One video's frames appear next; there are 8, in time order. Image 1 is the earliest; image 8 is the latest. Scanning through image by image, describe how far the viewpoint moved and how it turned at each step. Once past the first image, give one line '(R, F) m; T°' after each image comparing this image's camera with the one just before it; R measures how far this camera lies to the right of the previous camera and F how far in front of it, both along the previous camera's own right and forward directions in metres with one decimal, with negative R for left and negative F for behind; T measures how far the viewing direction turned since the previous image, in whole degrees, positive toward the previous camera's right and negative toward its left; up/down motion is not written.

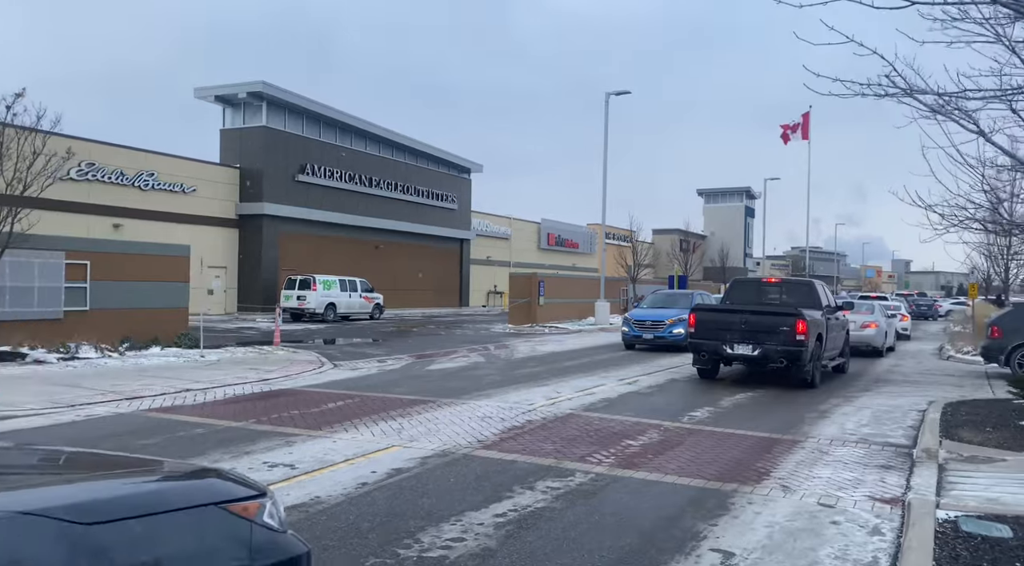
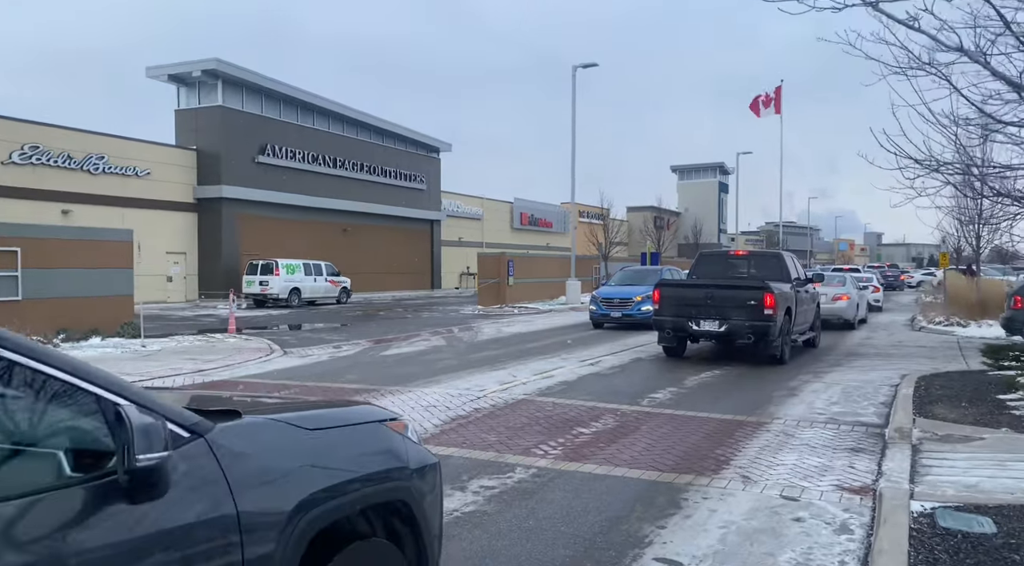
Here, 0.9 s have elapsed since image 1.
(+0.4, +0.7) m; +2°
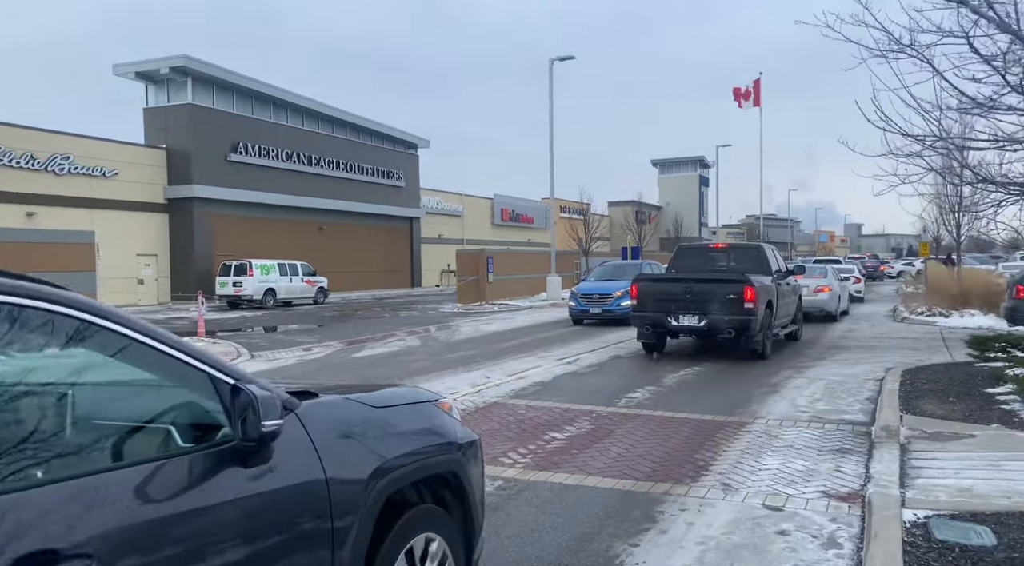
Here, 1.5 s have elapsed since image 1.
(+0.2, +0.4) m; +1°
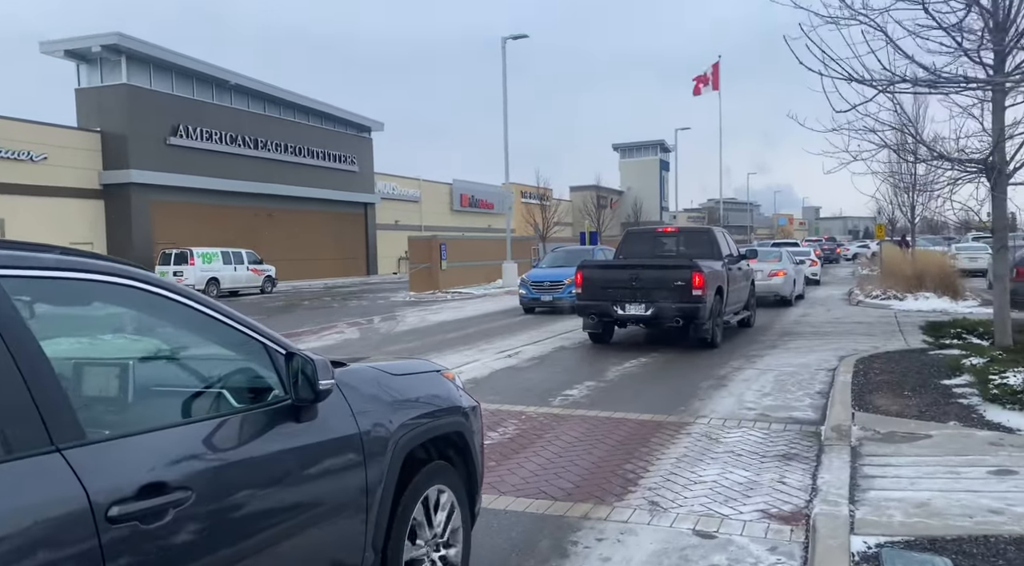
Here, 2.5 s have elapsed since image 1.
(+0.4, +0.8) m; +3°
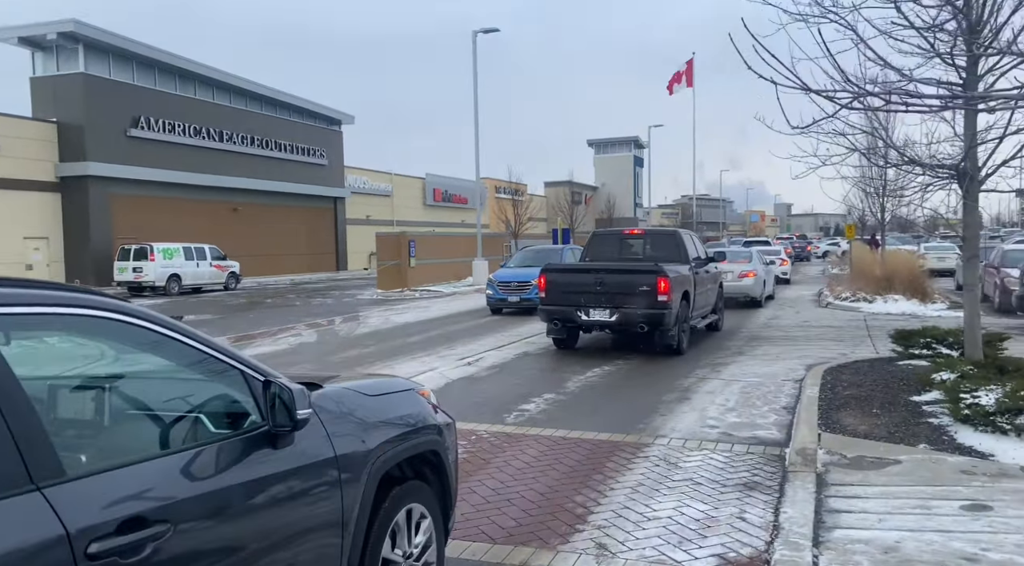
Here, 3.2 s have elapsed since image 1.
(+0.2, +0.4) m; +2°
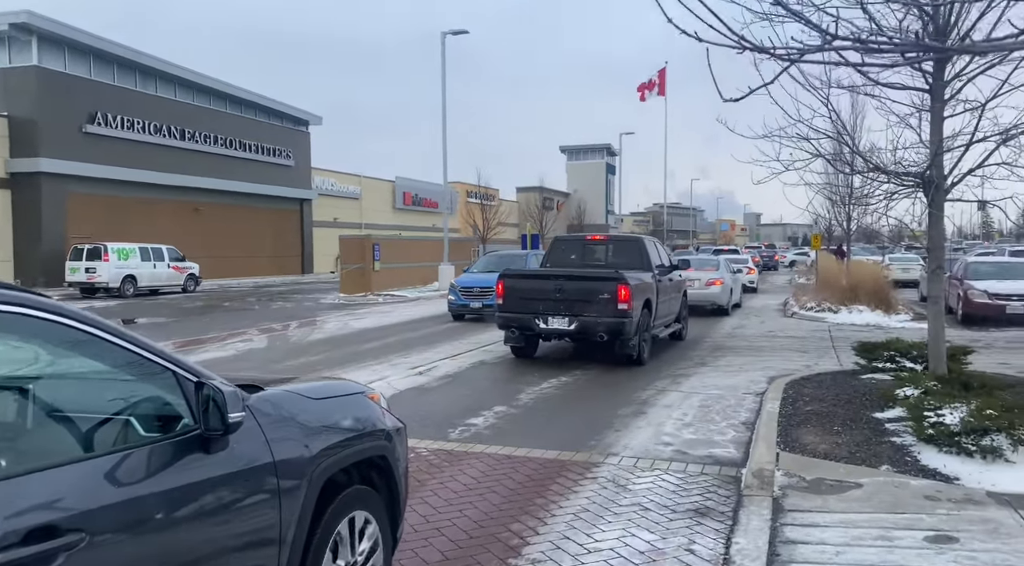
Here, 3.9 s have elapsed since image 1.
(+0.2, +0.4) m; +2°
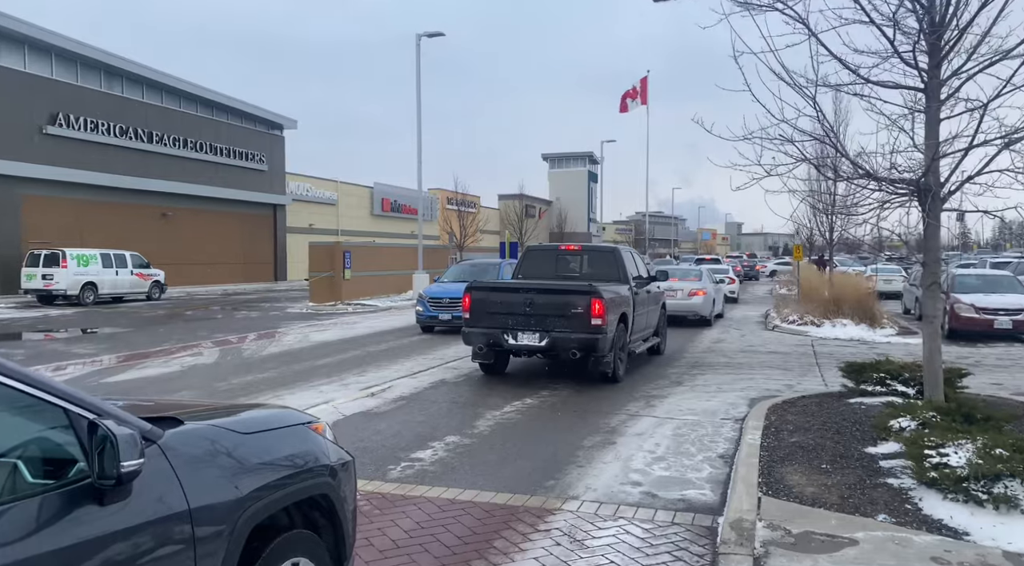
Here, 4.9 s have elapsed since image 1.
(+0.3, +0.8) m; +1°
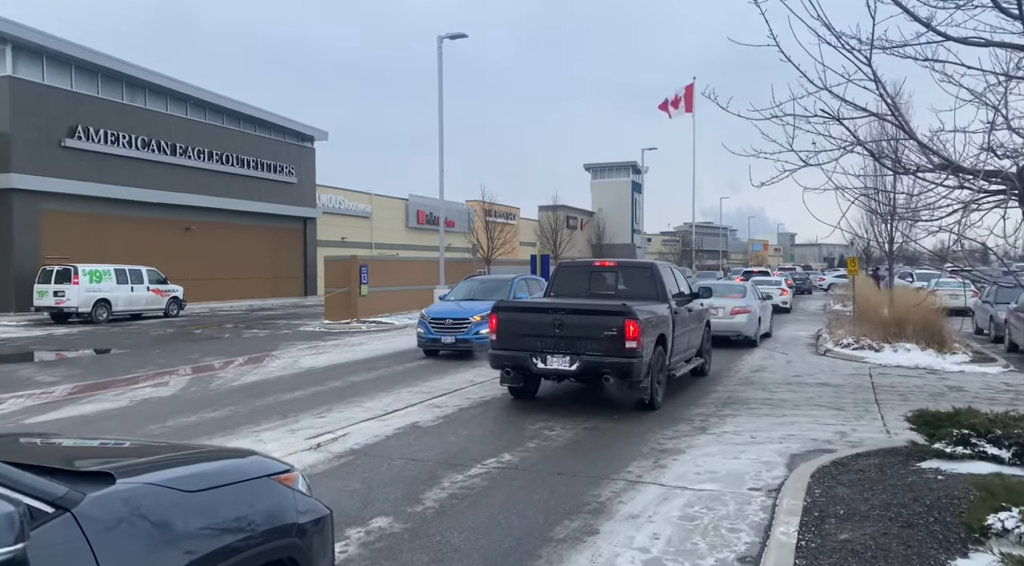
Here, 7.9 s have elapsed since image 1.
(+0.7, +1.8) m; -4°
